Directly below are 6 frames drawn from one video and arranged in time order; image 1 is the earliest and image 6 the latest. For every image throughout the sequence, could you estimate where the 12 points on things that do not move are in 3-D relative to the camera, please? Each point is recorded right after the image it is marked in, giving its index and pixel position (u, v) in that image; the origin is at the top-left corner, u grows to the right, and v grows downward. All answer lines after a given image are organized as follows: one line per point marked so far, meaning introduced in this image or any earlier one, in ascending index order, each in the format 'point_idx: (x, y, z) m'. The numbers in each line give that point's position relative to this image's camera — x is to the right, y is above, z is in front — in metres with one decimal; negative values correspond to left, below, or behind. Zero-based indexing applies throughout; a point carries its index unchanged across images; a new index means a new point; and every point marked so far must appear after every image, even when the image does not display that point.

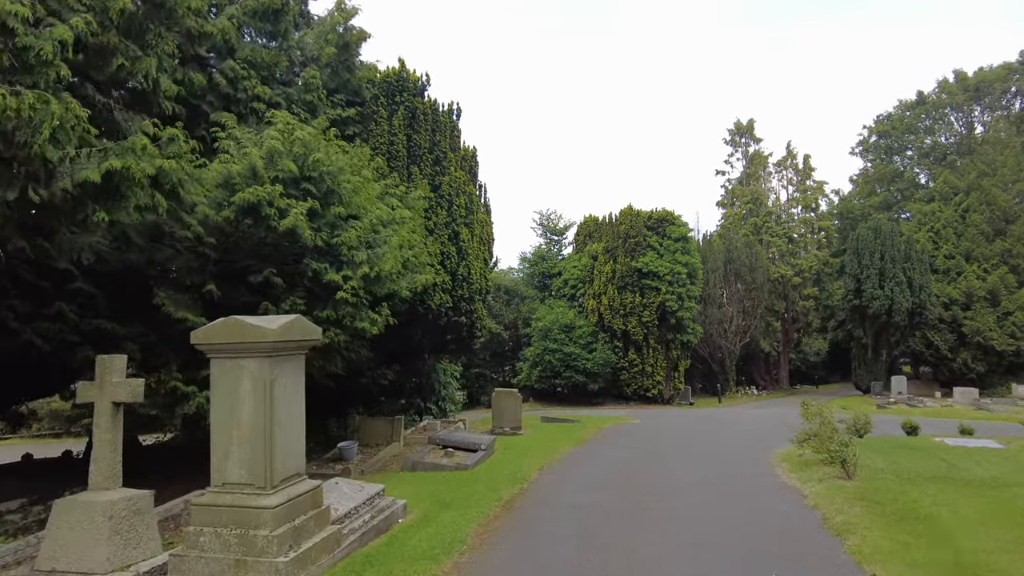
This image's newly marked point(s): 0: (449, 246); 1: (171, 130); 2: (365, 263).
0: (-1.4, +1.0, +14.1) m
1: (-4.2, +2.0, +7.8) m
2: (-2.3, +0.4, +9.9) m
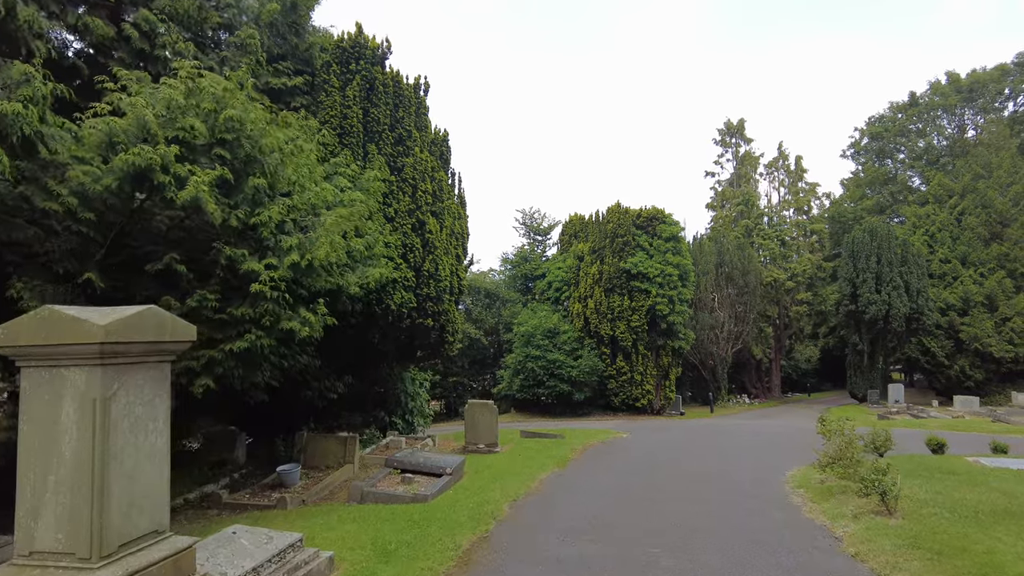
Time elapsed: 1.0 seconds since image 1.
0: (-1.9, +1.0, +12.3) m
1: (-4.6, +2.1, +6.0) m
2: (-2.7, +0.5, +8.0) m
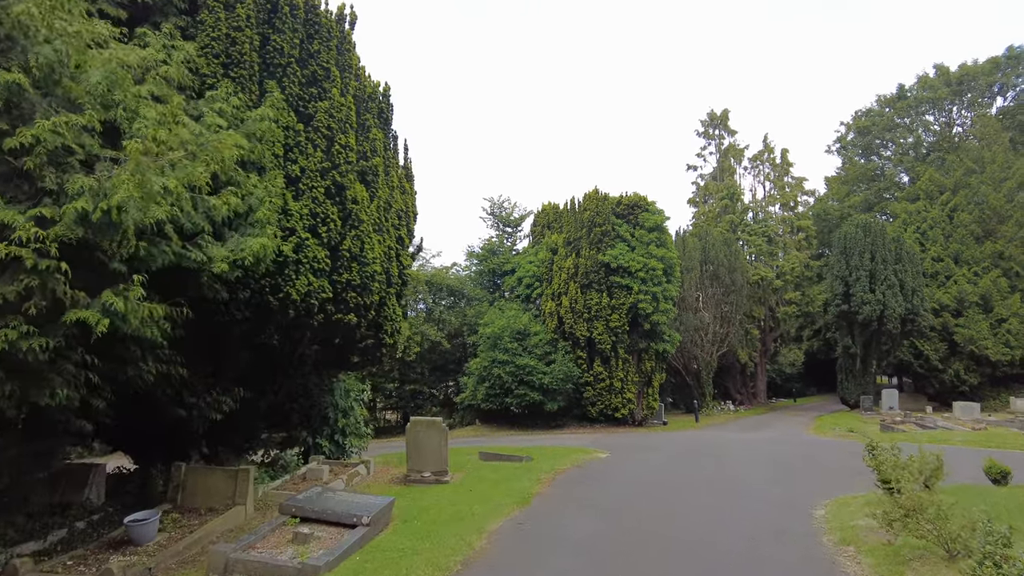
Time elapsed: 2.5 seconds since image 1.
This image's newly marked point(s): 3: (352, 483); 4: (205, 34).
0: (-2.7, +1.3, +9.4) m
1: (-5.2, +2.4, +2.9) m
2: (-3.4, +0.8, +5.0) m
3: (-3.0, -3.6, +11.7) m
4: (-4.2, +3.5, +8.7) m
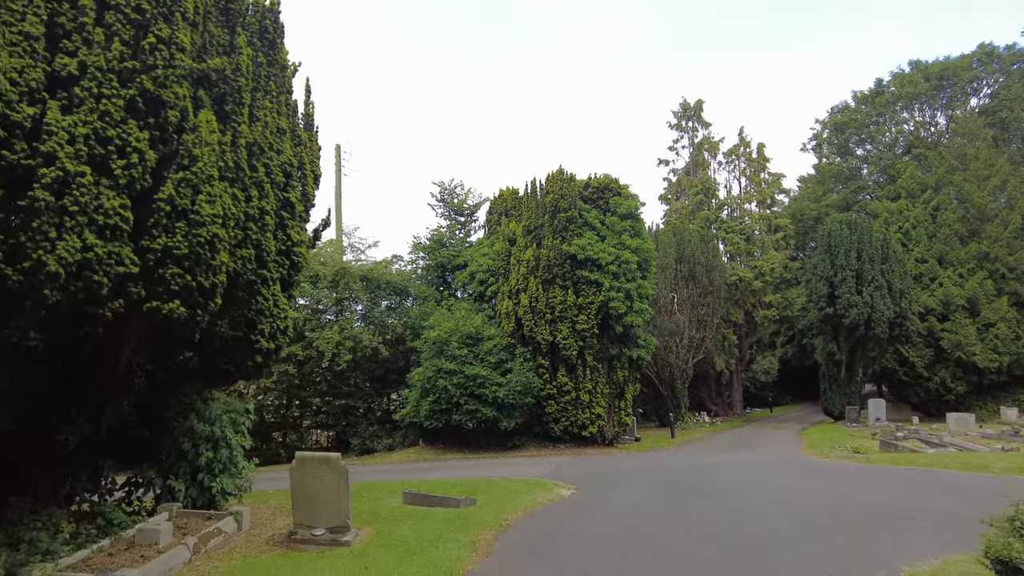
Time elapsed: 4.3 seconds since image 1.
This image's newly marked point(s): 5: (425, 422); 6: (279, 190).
0: (-3.6, +1.5, +5.9) m
1: (-5.7, +2.7, -0.7) m
2: (-4.0, +1.1, +1.5) m
3: (-3.9, -3.3, +8.2) m
4: (-5.0, +3.8, +5.2) m
5: (-2.6, -4.0, +18.9) m
6: (-3.2, +1.4, +9.1) m
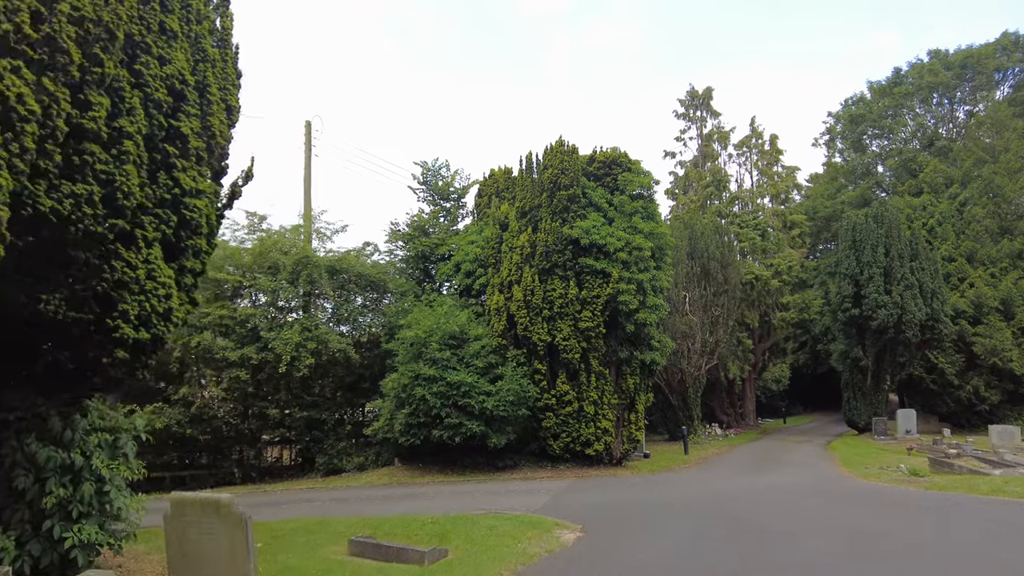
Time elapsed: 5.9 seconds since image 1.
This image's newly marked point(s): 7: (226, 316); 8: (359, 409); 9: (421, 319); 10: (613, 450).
0: (-3.7, +1.9, +3.1) m
1: (-5.8, +3.2, -3.5) m
2: (-4.1, +1.5, -1.3) m
3: (-4.1, -3.0, +5.3) m
4: (-5.2, +4.2, +2.4) m
5: (-2.8, -3.7, +16.1) m
6: (-3.4, +1.7, +6.3) m
7: (-7.5, -0.7, +16.7) m
8: (-4.5, -3.5, +18.6) m
9: (-2.3, -0.8, +16.1) m
10: (+2.5, -4.1, +16.0) m
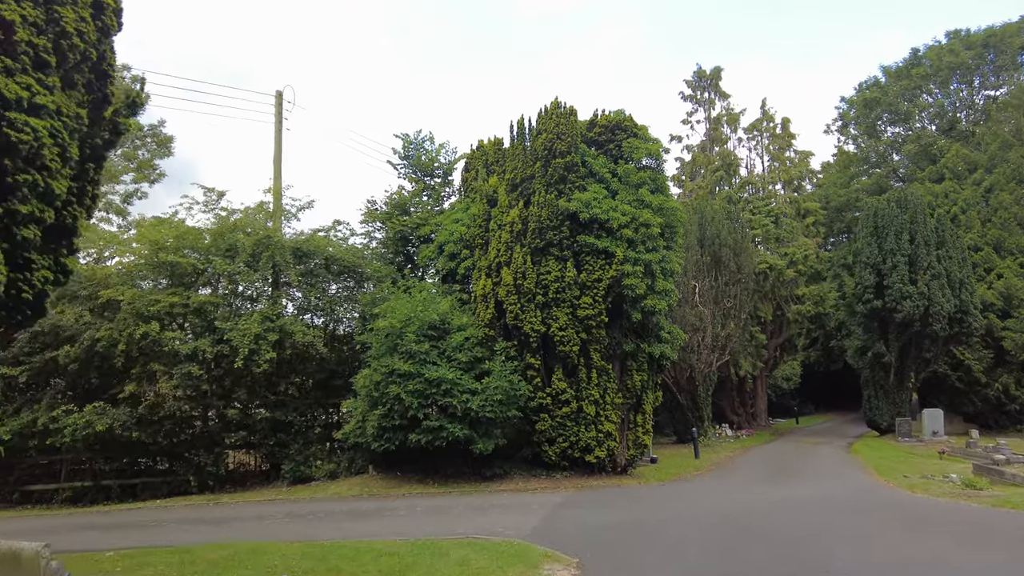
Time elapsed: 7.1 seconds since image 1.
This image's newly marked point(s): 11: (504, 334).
0: (-4.0, +2.3, +1.0) m
1: (-6.1, +3.5, -5.5) m
2: (-4.4, +1.9, -3.3) m
3: (-4.4, -2.6, +3.3) m
4: (-5.5, +4.5, +0.4) m
5: (-3.0, -3.4, +14.0) m
6: (-3.6, +2.1, +4.3) m
7: (-7.8, -0.4, +14.7) m
8: (-4.7, -3.1, +16.6) m
9: (-2.5, -0.4, +14.1) m
10: (+2.3, -3.7, +14.0) m
11: (-0.2, -1.0, +14.5) m
